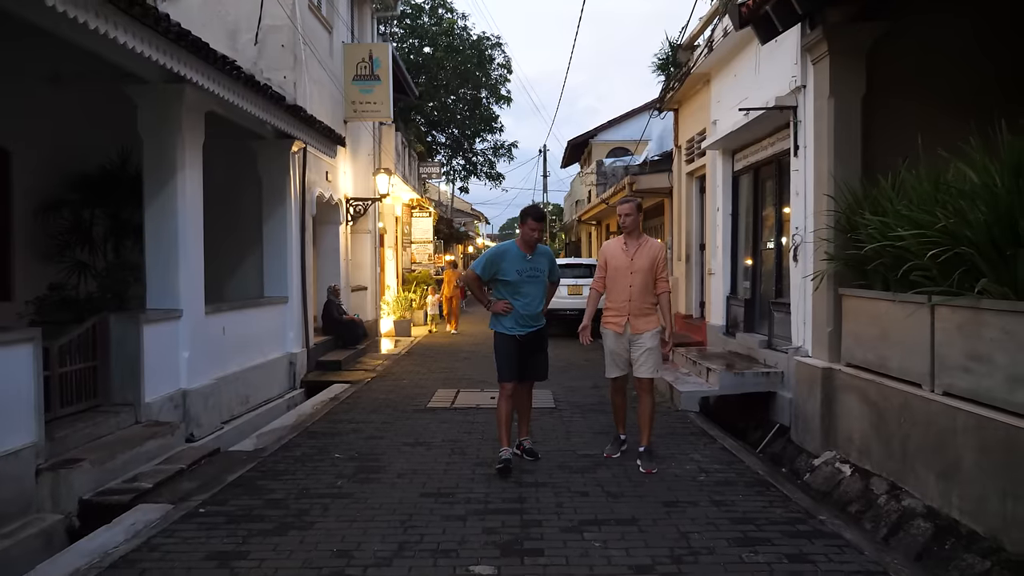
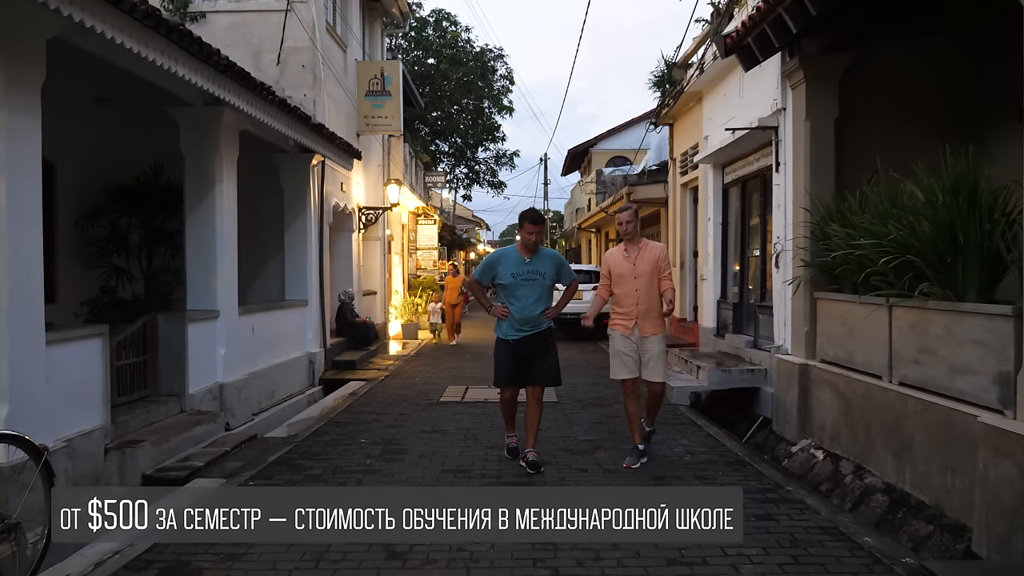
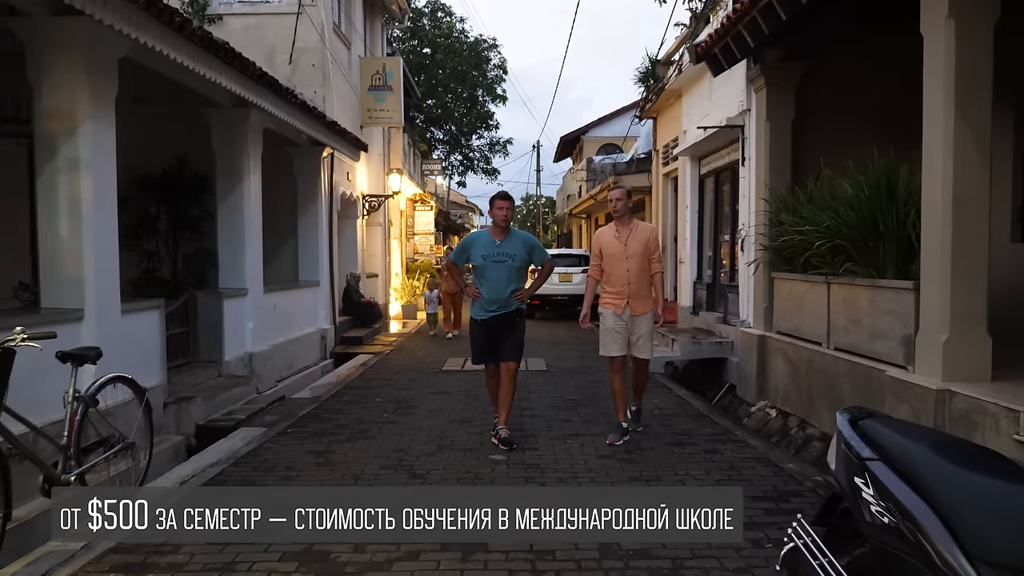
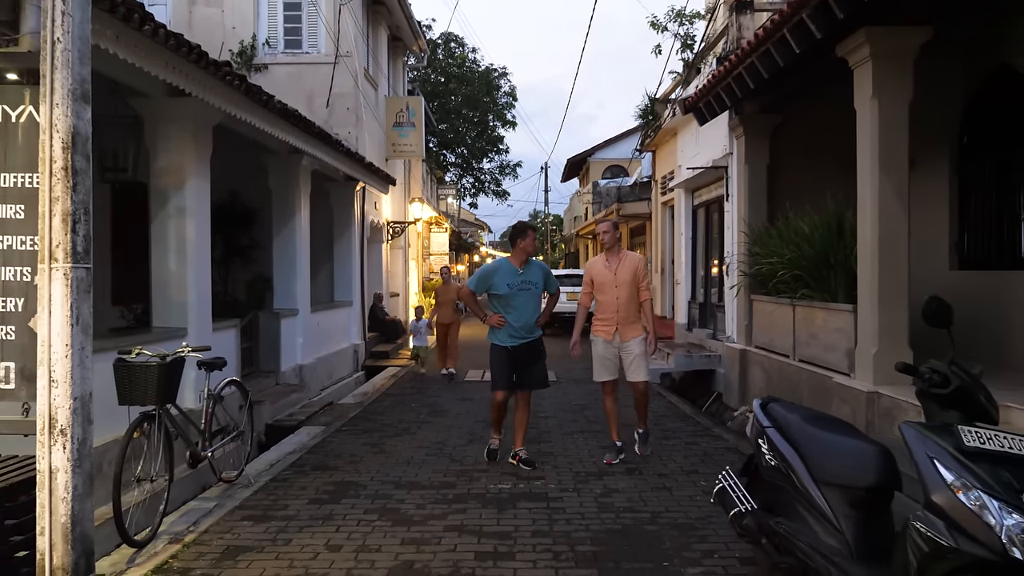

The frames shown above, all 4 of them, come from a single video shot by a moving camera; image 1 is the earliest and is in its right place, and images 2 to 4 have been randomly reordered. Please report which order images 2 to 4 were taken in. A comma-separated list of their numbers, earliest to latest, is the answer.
2, 3, 4
